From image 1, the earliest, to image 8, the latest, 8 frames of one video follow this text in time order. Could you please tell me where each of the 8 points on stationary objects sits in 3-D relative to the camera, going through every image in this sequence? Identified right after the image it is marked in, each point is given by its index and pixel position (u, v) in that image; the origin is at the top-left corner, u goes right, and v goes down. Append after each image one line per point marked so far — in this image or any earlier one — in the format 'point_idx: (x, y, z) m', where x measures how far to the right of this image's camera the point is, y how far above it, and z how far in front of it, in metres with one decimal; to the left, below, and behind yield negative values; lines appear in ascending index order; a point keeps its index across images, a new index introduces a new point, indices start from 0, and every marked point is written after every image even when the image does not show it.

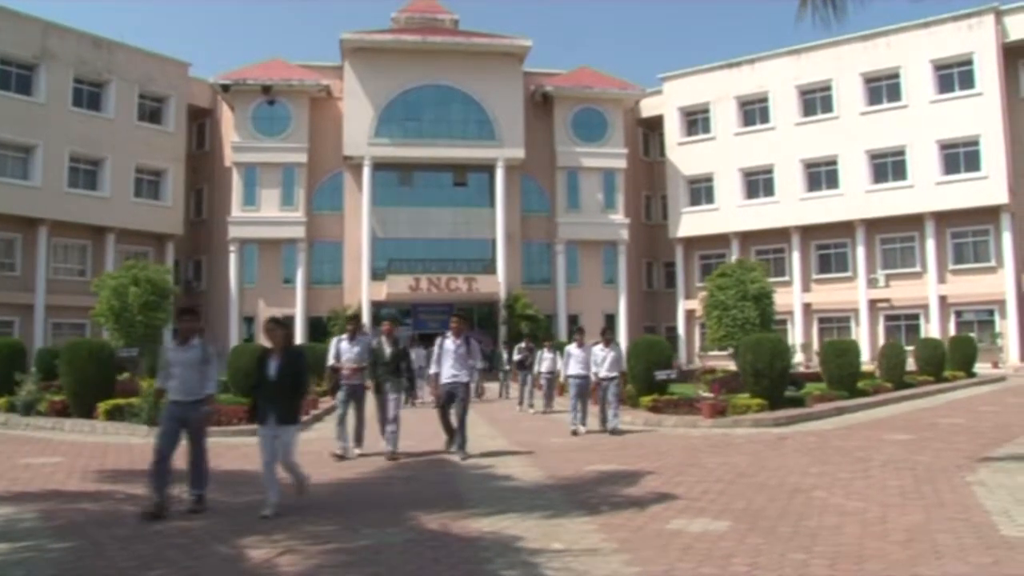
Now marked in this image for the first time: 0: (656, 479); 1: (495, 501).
0: (+1.4, -1.9, +10.3) m
1: (-0.2, -1.9, +8.9) m
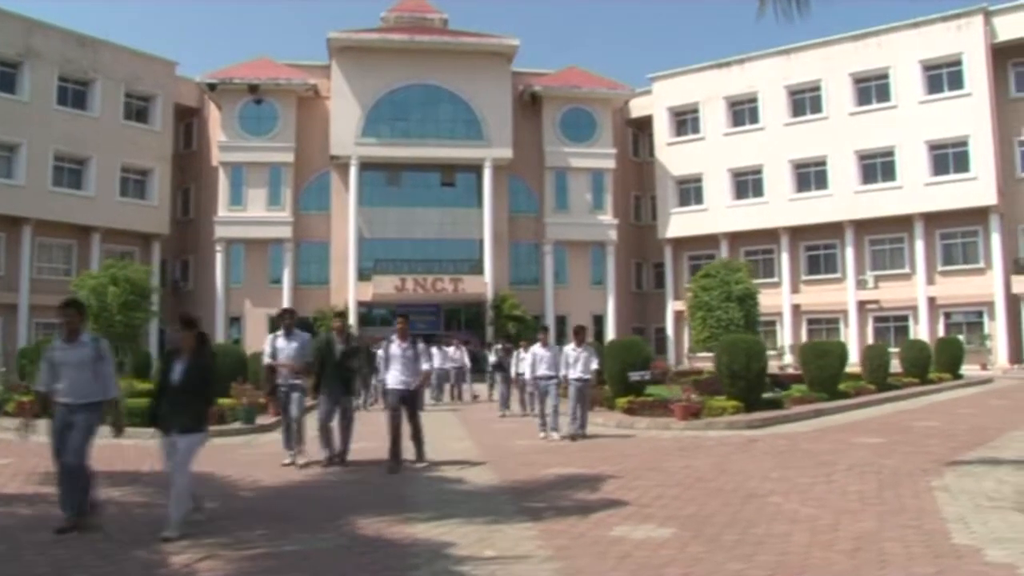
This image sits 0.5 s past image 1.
0: (+0.9, -1.9, +10.1) m
1: (-0.6, -1.9, +8.7) m
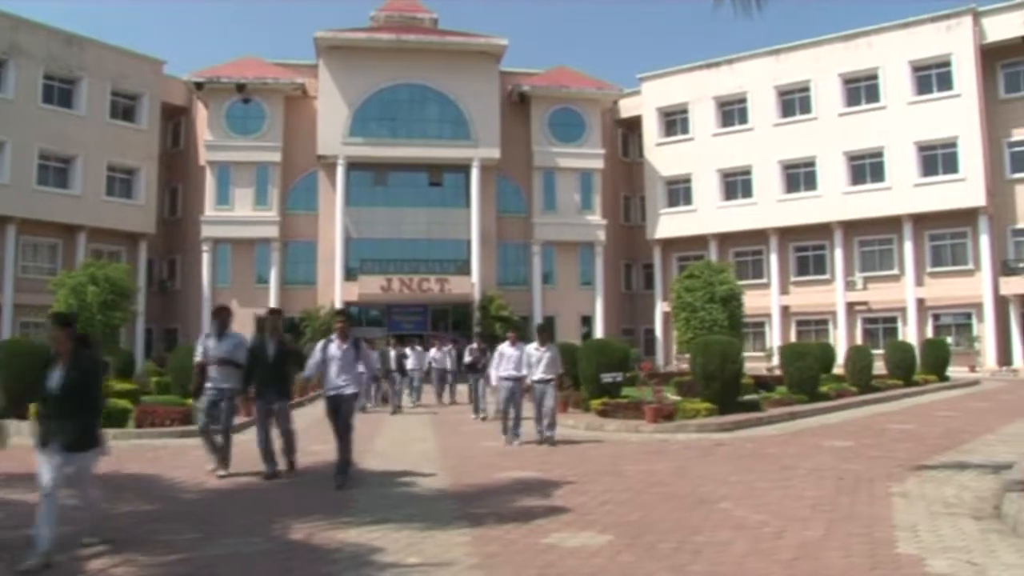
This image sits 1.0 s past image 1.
0: (+0.5, -2.0, +9.9) m
1: (-1.1, -1.9, +8.5) m
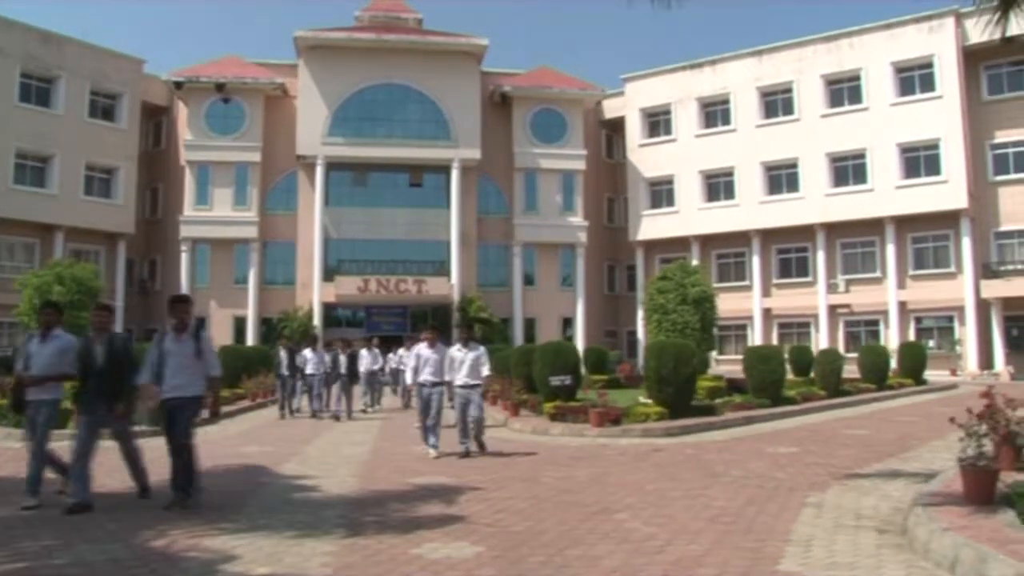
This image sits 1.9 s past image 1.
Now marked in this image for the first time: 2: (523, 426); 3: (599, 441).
0: (-0.5, -2.0, +9.7) m
1: (-2.1, -1.9, +8.3) m
2: (+0.2, -2.3, +17.1) m
3: (+1.3, -2.2, +14.9) m
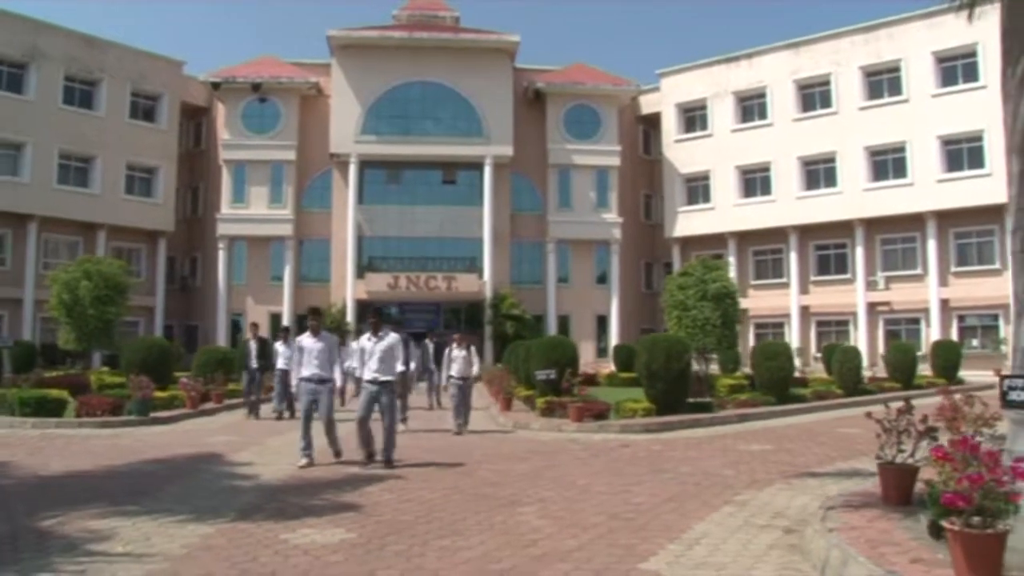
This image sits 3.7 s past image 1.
0: (-1.2, -1.9, +9.6) m
1: (-2.9, -1.8, +8.3) m
2: (-0.1, -2.2, +16.9) m
3: (+0.9, -2.1, +14.7) m
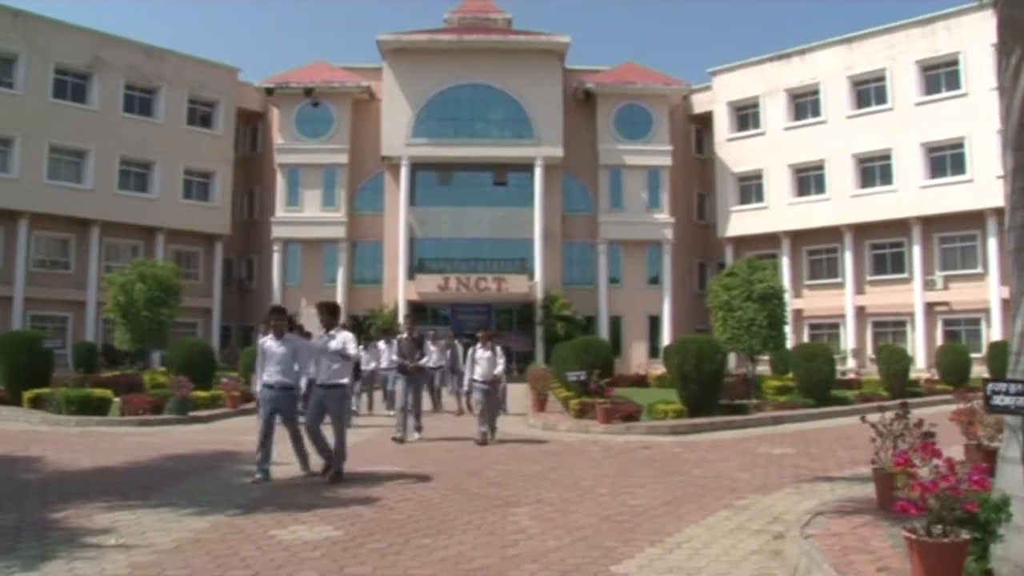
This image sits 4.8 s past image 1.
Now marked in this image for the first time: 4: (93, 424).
0: (-1.2, -1.9, +9.7) m
1: (-2.9, -1.8, +8.6) m
2: (+0.4, -2.2, +17.0) m
3: (+1.2, -2.2, +14.6) m
4: (-6.6, -2.1, +16.1) m
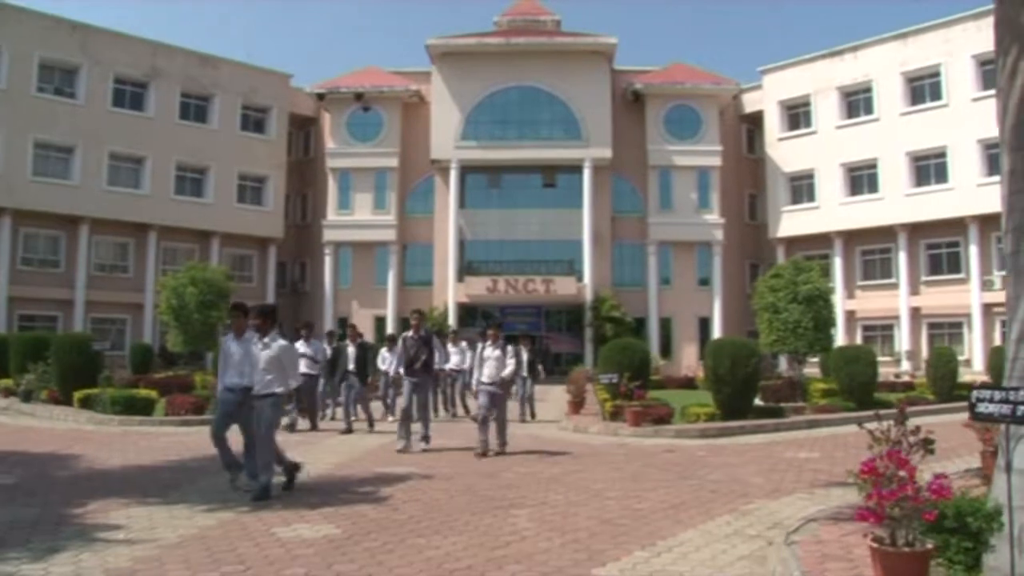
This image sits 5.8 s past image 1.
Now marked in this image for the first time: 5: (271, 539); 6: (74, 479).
0: (-1.1, -1.9, +9.9) m
1: (-2.9, -1.9, +8.8) m
2: (+1.0, -2.3, +17.0) m
3: (+1.6, -2.2, +14.7) m
4: (-6.1, -2.2, +16.6) m
5: (-1.8, -1.8, +7.5) m
6: (-4.6, -2.0, +10.6) m
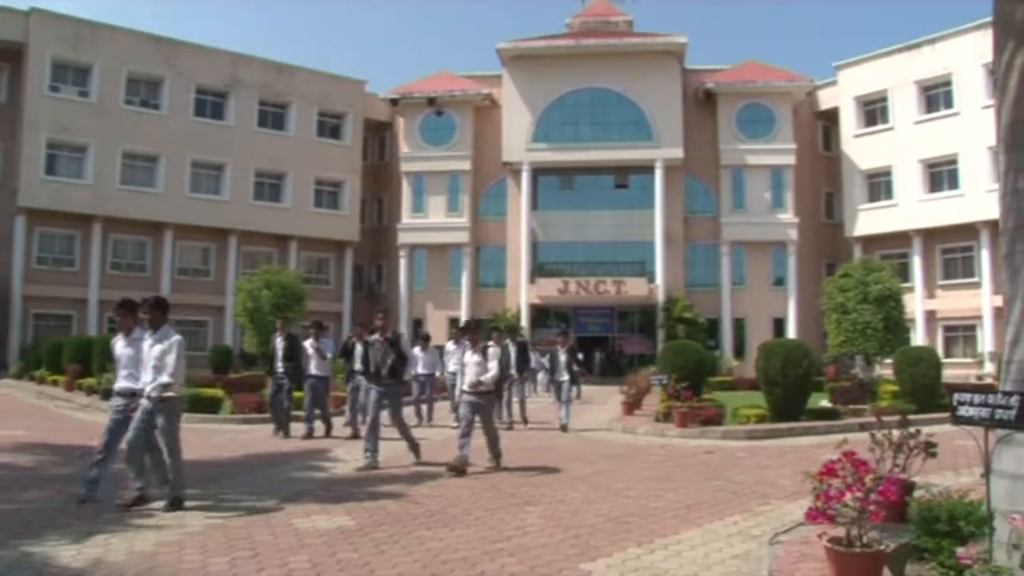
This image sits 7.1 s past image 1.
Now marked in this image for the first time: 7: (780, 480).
0: (-0.9, -2.0, +10.2) m
1: (-2.8, -1.9, +9.3) m
2: (+1.8, -2.3, +17.1) m
3: (+2.3, -2.2, +14.7) m
4: (-5.3, -2.3, +17.3) m
5: (-1.7, -1.9, +7.9) m
6: (-4.3, -2.1, +11.2) m
7: (+2.9, -2.0, +10.6) m
